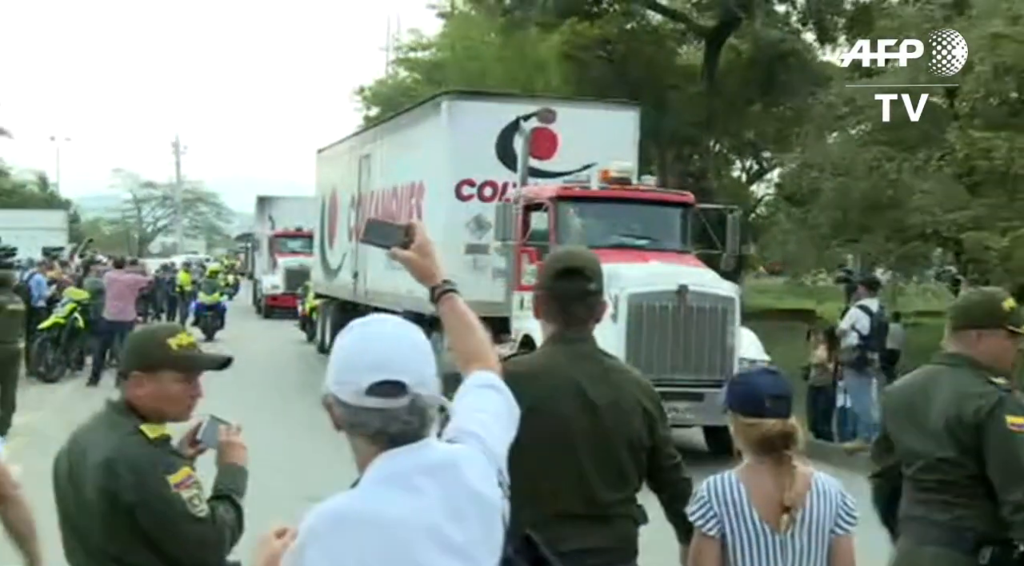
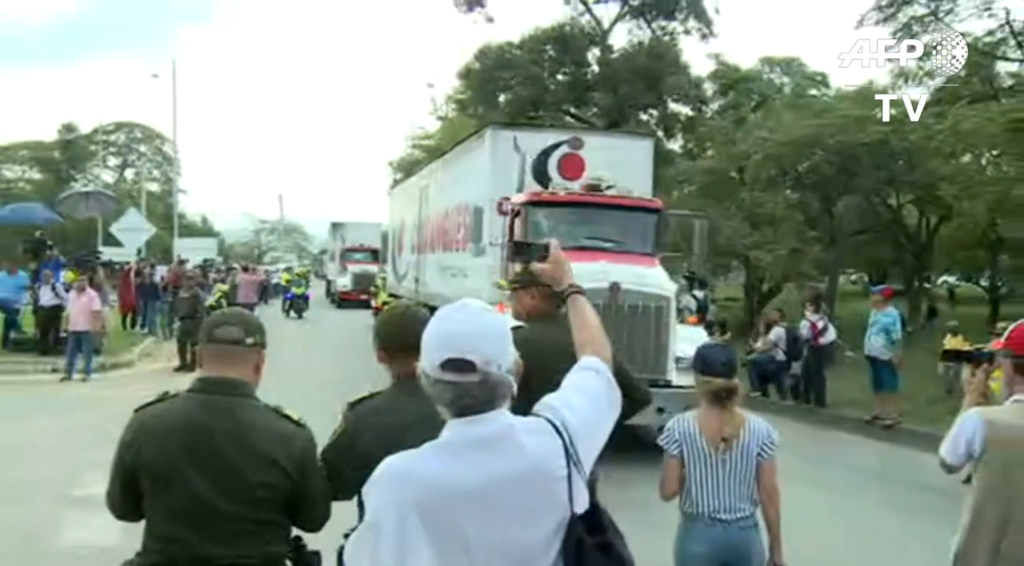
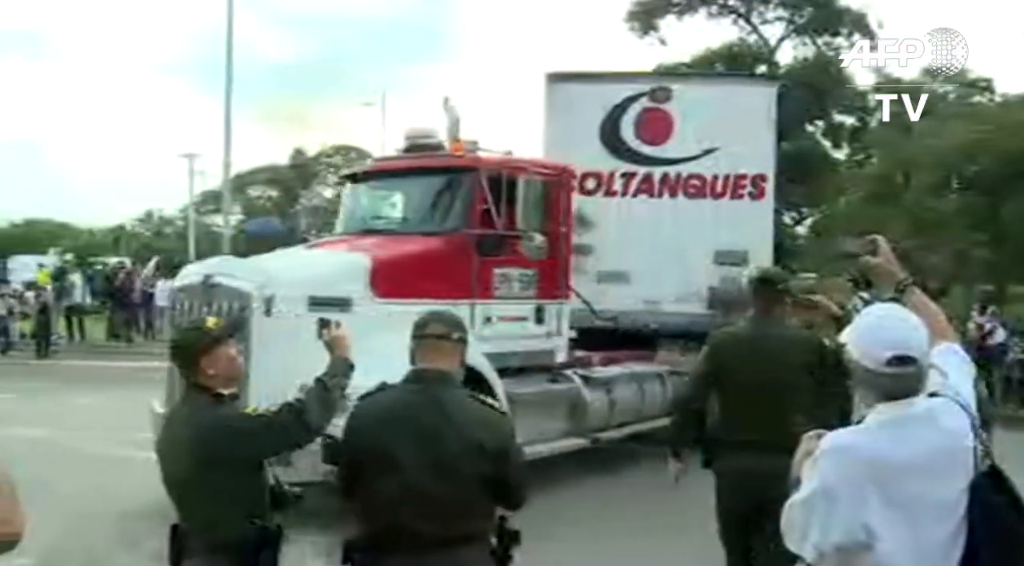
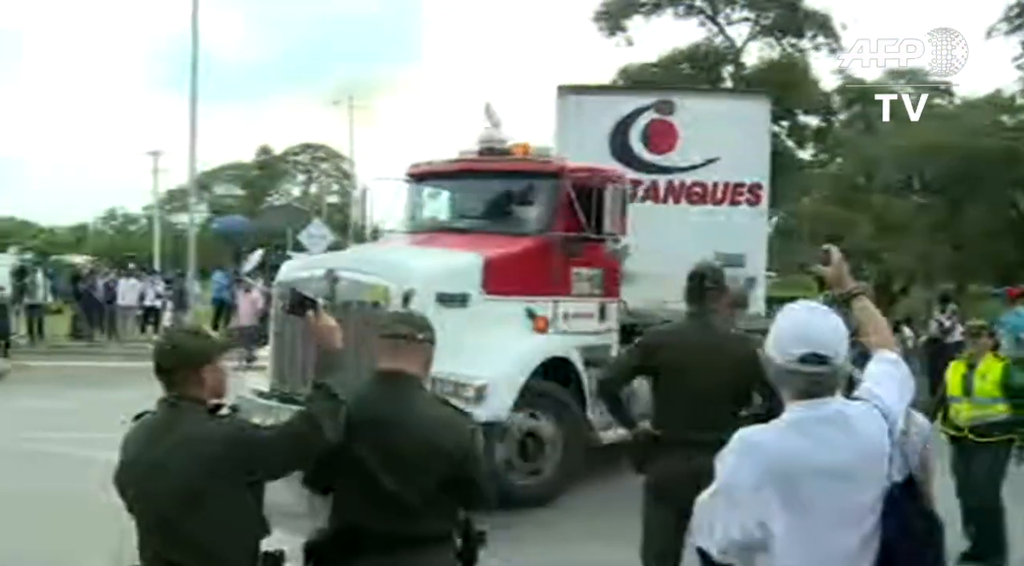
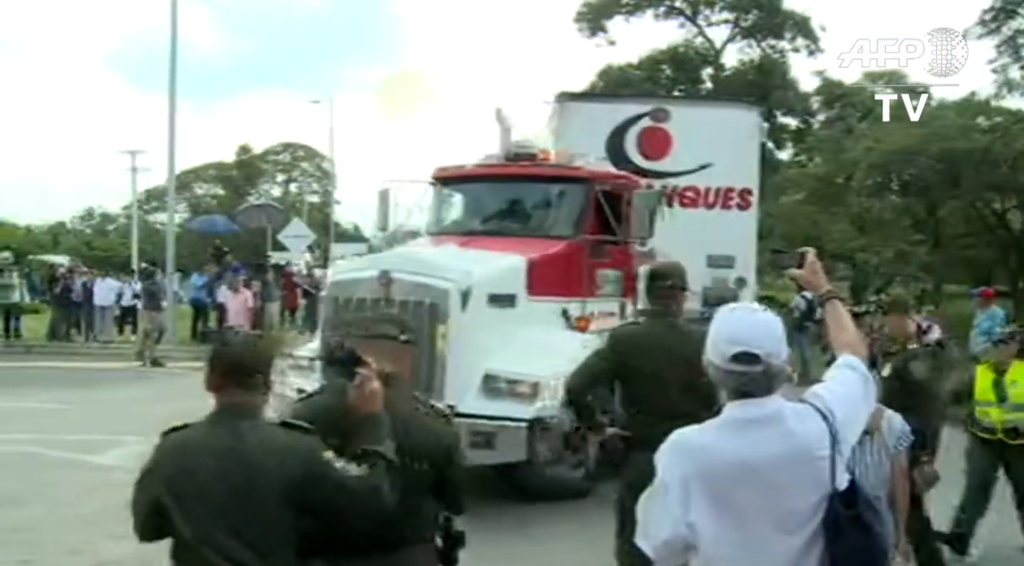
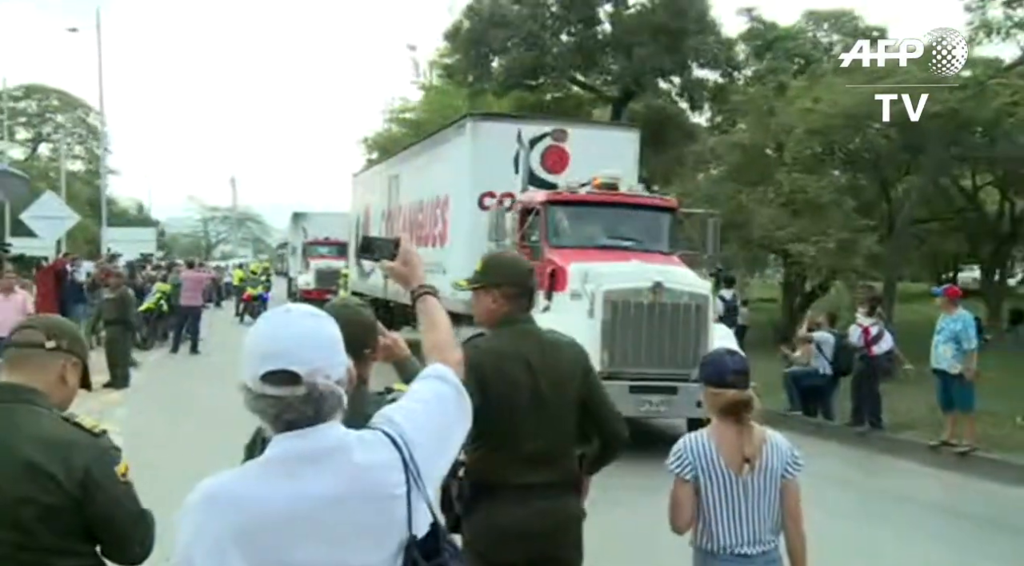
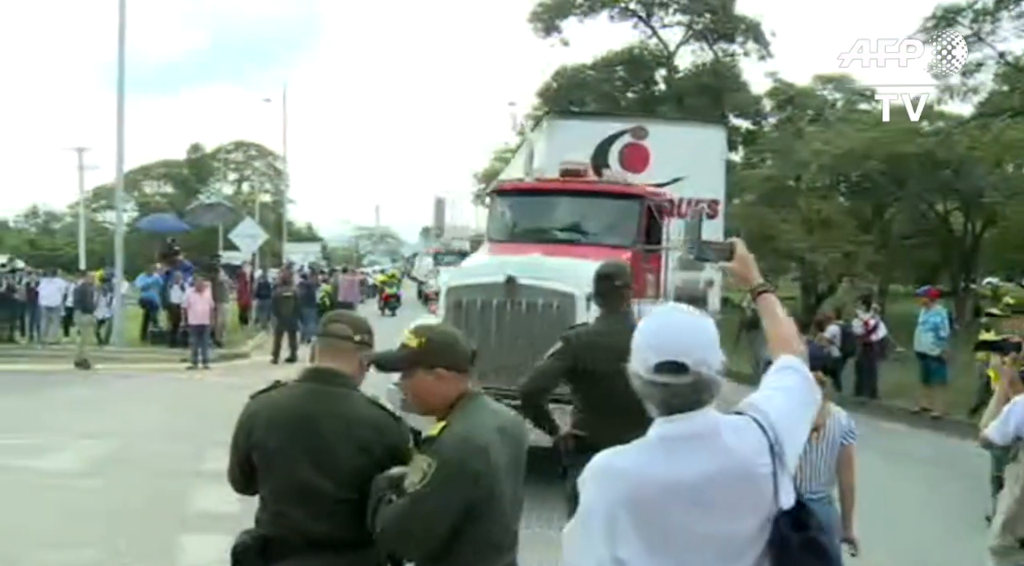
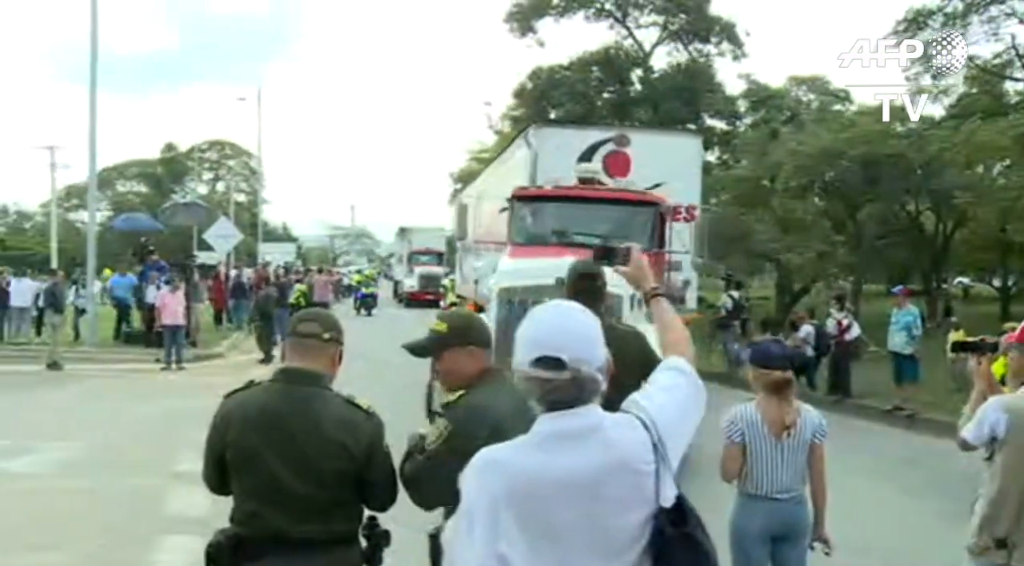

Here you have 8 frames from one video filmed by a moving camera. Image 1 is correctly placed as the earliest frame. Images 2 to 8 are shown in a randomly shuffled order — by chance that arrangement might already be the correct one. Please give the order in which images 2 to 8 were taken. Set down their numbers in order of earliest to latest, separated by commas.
6, 2, 8, 7, 5, 4, 3
